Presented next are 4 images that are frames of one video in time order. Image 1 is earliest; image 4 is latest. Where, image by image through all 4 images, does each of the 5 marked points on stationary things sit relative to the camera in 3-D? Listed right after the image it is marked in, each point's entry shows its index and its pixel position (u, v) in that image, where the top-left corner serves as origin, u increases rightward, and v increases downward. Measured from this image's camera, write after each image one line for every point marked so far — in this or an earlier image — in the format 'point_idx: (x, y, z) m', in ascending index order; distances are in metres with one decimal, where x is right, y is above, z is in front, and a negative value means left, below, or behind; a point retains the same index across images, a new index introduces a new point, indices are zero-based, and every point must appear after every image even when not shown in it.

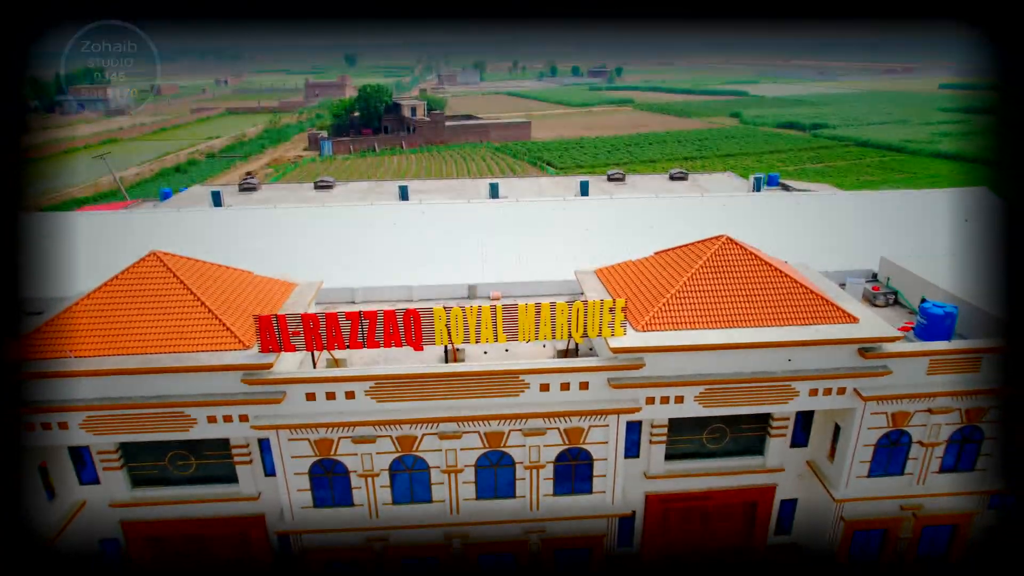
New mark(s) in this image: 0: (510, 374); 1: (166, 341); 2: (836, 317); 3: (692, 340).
0: (-0.1, -2.3, +17.2) m
1: (-9.4, -1.5, +17.2) m
2: (+9.1, -0.8, +17.9) m
3: (+4.9, -1.4, +17.1) m
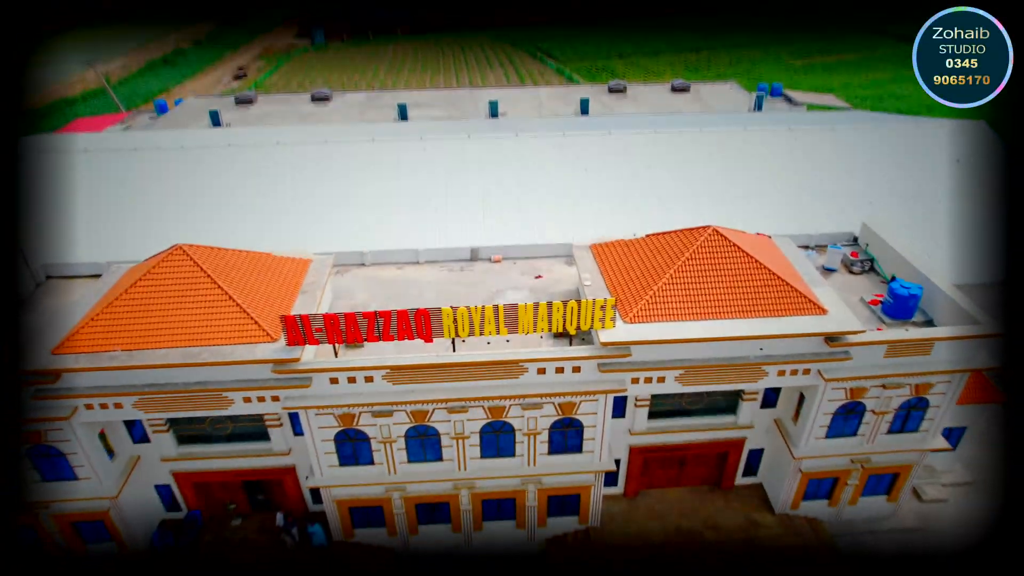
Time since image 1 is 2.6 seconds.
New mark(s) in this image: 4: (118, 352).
0: (0.0, -2.2, +19.2) m
1: (-9.4, -1.4, +19.1) m
2: (+9.2, -0.6, +19.7) m
3: (+4.9, -1.4, +19.0) m
4: (-11.6, -1.9, +18.8) m
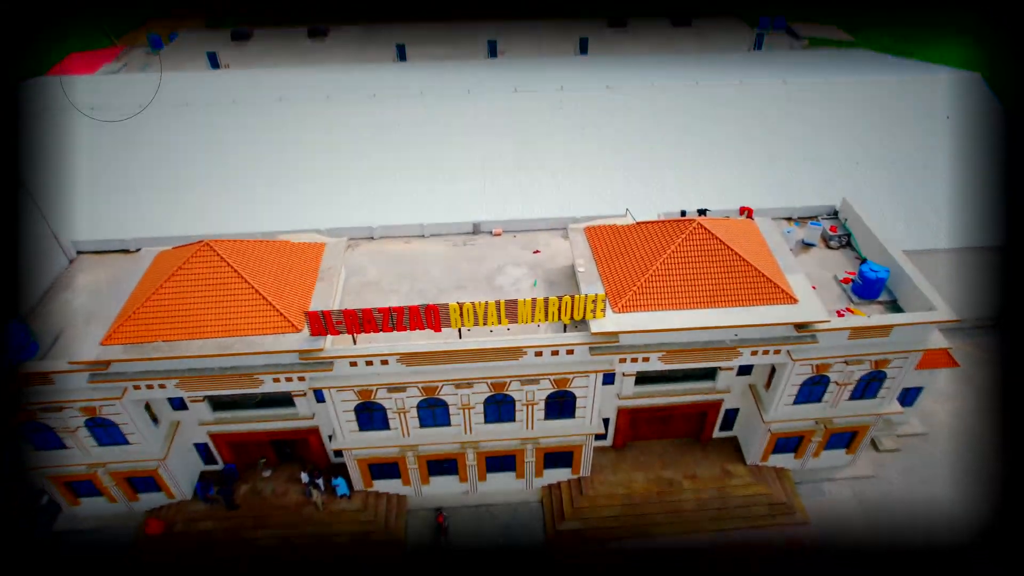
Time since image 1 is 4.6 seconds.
0: (0.0, -2.0, +21.4) m
1: (-9.4, -1.2, +21.2) m
2: (+9.2, -0.3, +21.7) m
3: (+4.9, -1.1, +21.1) m
4: (-11.6, -1.7, +20.9) m
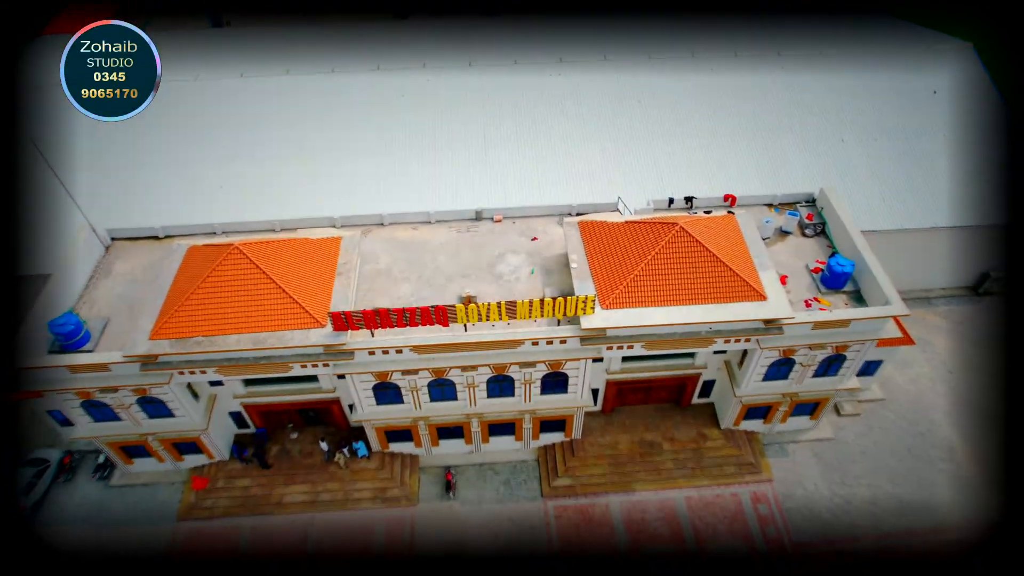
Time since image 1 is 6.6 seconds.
0: (-0.1, -2.0, +24.2) m
1: (-9.4, -1.2, +23.8) m
2: (+9.1, -0.3, +24.2) m
3: (+4.9, -1.1, +23.8) m
4: (-11.6, -1.7, +23.7) m
